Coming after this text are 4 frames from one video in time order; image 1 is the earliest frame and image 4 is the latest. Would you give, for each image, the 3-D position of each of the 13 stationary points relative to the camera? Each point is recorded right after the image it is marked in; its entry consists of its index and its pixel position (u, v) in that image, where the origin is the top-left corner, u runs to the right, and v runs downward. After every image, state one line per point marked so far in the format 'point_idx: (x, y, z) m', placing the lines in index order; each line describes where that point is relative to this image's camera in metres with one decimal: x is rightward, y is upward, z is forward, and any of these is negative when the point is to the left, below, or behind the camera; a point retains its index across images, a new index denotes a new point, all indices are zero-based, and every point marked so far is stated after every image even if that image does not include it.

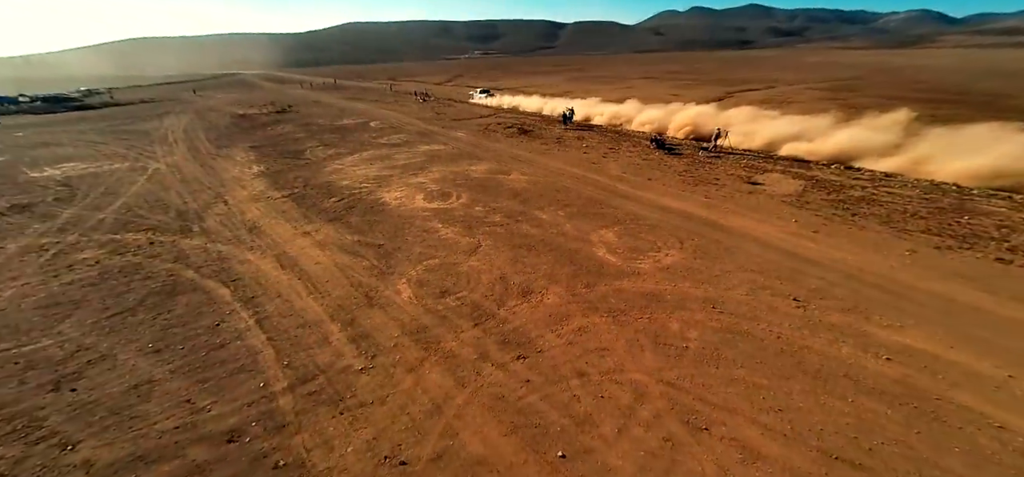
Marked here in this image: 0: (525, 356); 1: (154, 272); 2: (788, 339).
0: (+0.3, -2.6, +8.4) m
1: (-10.8, -1.0, +11.6) m
2: (+5.8, -2.1, +8.0) m
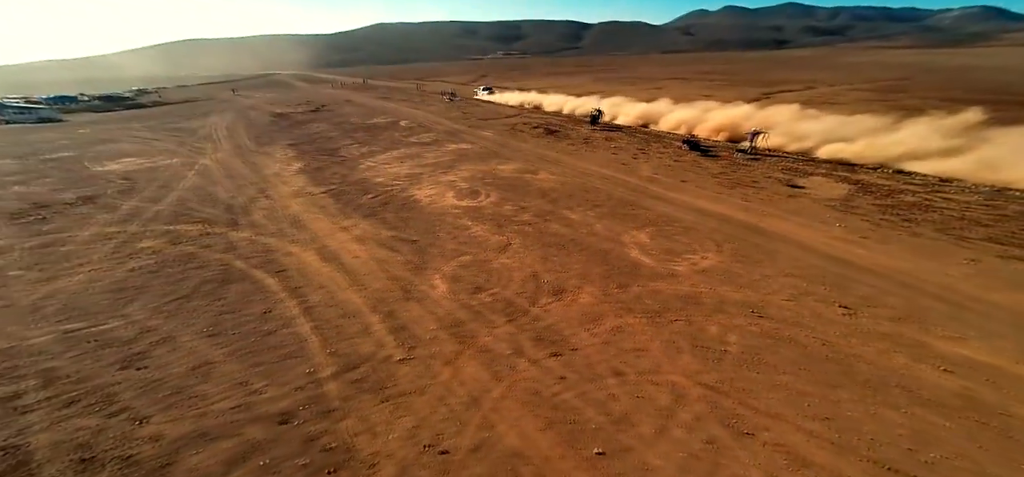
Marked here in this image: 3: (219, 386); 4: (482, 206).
0: (+1.1, -2.6, +8.5) m
1: (-9.8, -0.7, +12.3) m
2: (+6.5, -2.2, +7.7) m
3: (-5.8, -2.9, +7.6) m
4: (-1.4, +1.6, +18.2) m
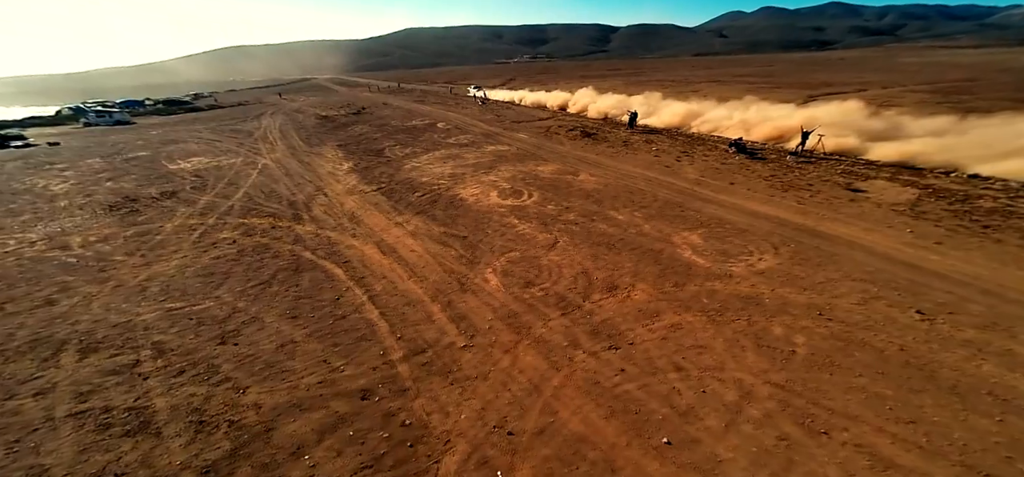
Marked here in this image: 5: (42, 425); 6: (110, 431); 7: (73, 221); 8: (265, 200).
0: (+2.4, -2.5, +8.7) m
1: (-8.1, -0.5, +13.3) m
2: (+7.8, -2.2, +7.5) m
3: (-4.5, -2.7, +8.3) m
4: (+0.8, +1.6, +18.5) m
5: (-8.1, -3.2, +6.6) m
6: (-6.9, -3.3, +6.6) m
7: (-19.3, +0.8, +16.9) m
8: (-12.4, +1.9, +19.2) m
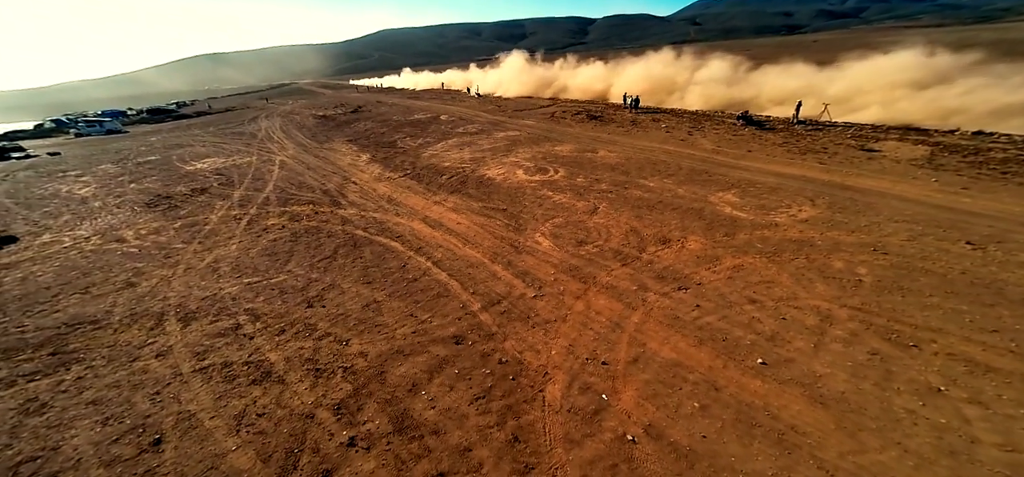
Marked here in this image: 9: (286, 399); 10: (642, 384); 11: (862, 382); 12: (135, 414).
0: (+4.1, -1.3, +9.2) m
1: (-6.5, +0.3, +13.8) m
2: (+9.5, -0.7, +8.1) m
3: (-2.7, -1.8, +8.8) m
4: (+2.2, +2.9, +19.0) m
5: (-6.3, -2.6, +7.1) m
6: (-5.1, -2.6, +7.0) m
7: (-17.8, +0.9, +17.2) m
8: (-11.0, +2.5, +19.6) m
9: (-3.9, -2.8, +6.6) m
10: (+2.2, -2.5, +6.6) m
11: (+5.3, -2.1, +5.9) m
12: (-6.3, -2.9, +6.4) m
